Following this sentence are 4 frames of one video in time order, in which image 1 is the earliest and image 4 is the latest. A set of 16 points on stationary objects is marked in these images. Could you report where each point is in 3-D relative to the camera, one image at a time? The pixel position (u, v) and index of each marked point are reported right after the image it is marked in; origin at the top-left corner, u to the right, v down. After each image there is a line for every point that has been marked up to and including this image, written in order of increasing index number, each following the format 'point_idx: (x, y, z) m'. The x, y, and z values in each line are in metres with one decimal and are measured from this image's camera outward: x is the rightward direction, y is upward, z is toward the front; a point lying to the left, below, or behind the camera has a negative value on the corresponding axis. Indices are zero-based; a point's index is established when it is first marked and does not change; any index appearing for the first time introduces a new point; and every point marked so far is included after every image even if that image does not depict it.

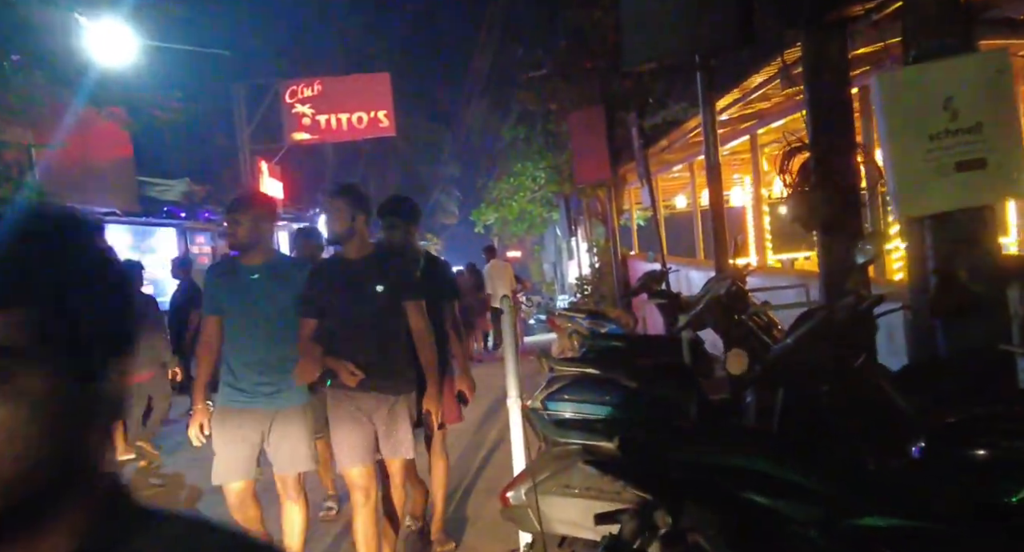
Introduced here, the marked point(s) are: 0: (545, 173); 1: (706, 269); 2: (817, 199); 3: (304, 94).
0: (+0.7, +2.4, +18.2) m
1: (+2.6, +0.1, +10.3) m
2: (+1.8, +0.5, +4.6) m
3: (-4.2, +3.7, +15.9) m
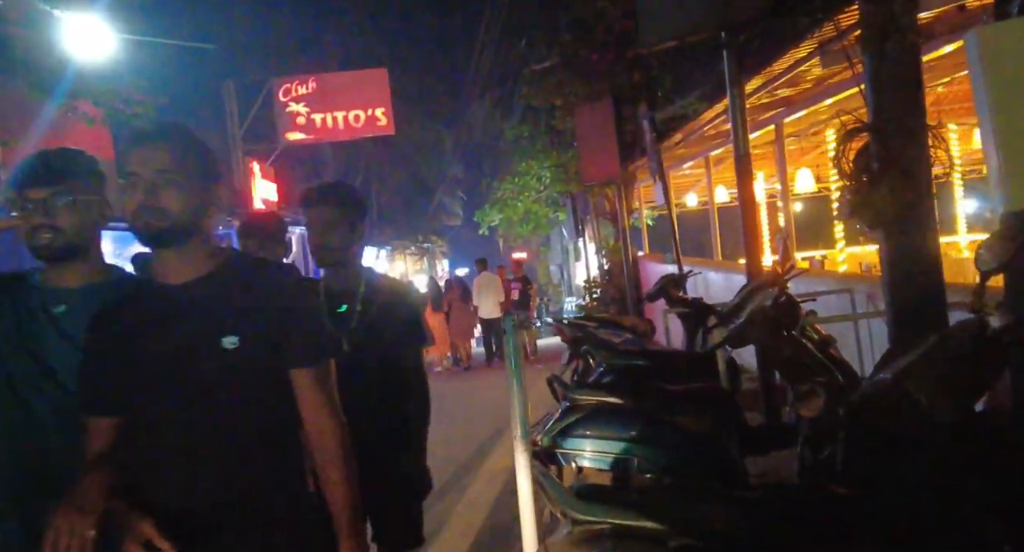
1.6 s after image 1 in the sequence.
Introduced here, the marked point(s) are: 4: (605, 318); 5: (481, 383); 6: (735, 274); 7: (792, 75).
0: (+0.8, +2.3, +17.4) m
1: (+2.6, +0.1, +9.6) m
2: (+1.8, +0.4, +3.9) m
3: (-4.2, +3.6, +15.2) m
4: (+0.9, -0.4, +7.6) m
5: (-0.5, -1.8, +13.0) m
6: (+2.6, 0.0, +9.2) m
7: (+2.6, +1.9, +7.2) m
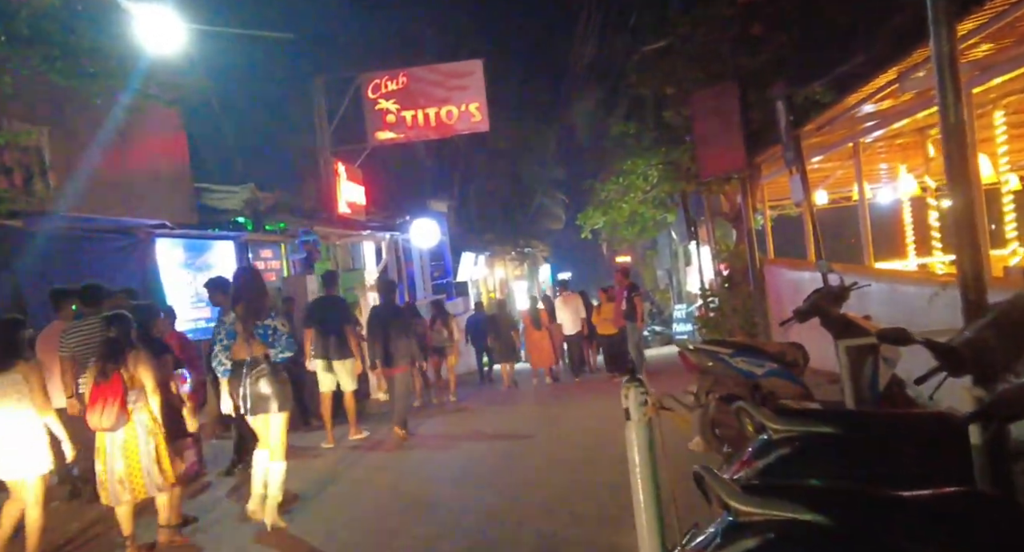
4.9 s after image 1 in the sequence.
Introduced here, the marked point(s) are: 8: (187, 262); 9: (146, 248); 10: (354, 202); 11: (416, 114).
0: (+3.0, +2.2, +15.8) m
1: (+3.7, -0.1, +7.8) m
2: (+2.2, +0.3, +2.2) m
3: (-2.3, +3.4, +14.3) m
4: (+1.8, -0.5, +6.0) m
5: (+1.1, -1.9, +11.5) m
6: (+3.7, -0.1, +7.3) m
7: (+3.4, +1.8, +5.4) m
8: (-4.1, +0.2, +9.8) m
9: (-4.2, +0.3, +9.0) m
10: (-2.8, +1.3, +13.9) m
11: (-1.8, +3.0, +14.3) m
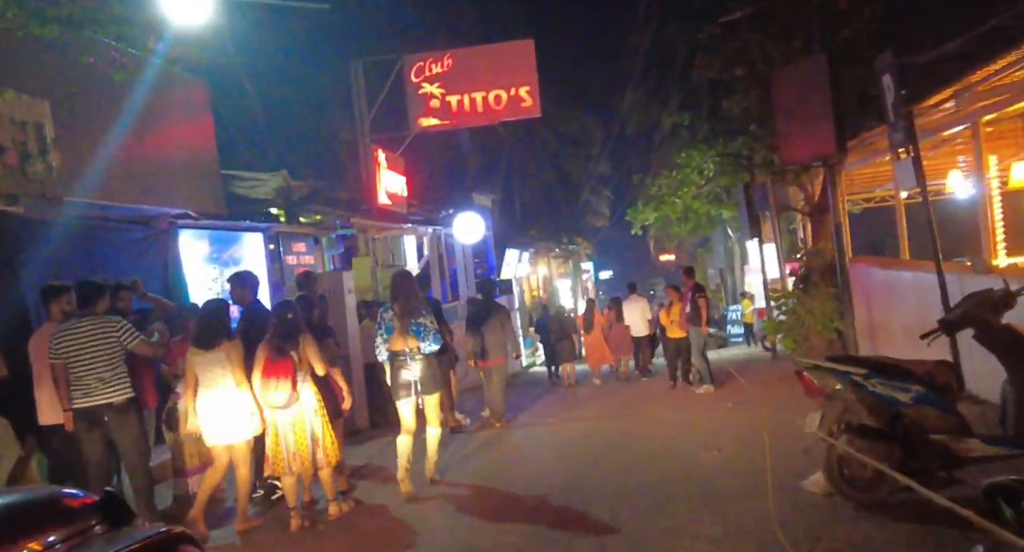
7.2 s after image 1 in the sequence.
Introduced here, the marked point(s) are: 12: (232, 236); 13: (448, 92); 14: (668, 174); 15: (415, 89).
0: (+4.0, +2.2, +14.5) m
1: (+4.3, -0.1, +6.5) m
2: (+2.5, +0.3, +1.0) m
3: (-1.3, +3.5, +13.2) m
4: (+2.2, -0.5, +4.8) m
5: (+1.8, -1.9, +10.4) m
6: (+4.2, -0.1, +6.0) m
7: (+3.8, +1.7, +4.1) m
8: (-3.4, +0.2, +8.9) m
9: (-3.6, +0.4, +8.1) m
10: (-1.9, +1.4, +12.9) m
11: (-0.9, +3.0, +13.2) m
12: (-3.3, +0.5, +9.3) m
13: (-1.1, +3.1, +13.2) m
14: (+3.3, +2.1, +15.8) m
15: (-1.6, +3.2, +13.2) m
